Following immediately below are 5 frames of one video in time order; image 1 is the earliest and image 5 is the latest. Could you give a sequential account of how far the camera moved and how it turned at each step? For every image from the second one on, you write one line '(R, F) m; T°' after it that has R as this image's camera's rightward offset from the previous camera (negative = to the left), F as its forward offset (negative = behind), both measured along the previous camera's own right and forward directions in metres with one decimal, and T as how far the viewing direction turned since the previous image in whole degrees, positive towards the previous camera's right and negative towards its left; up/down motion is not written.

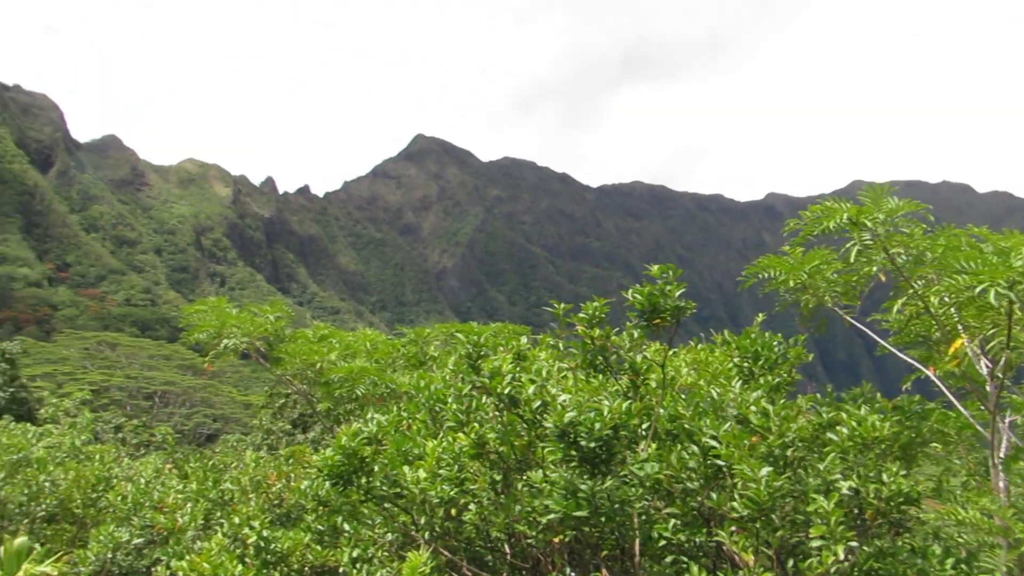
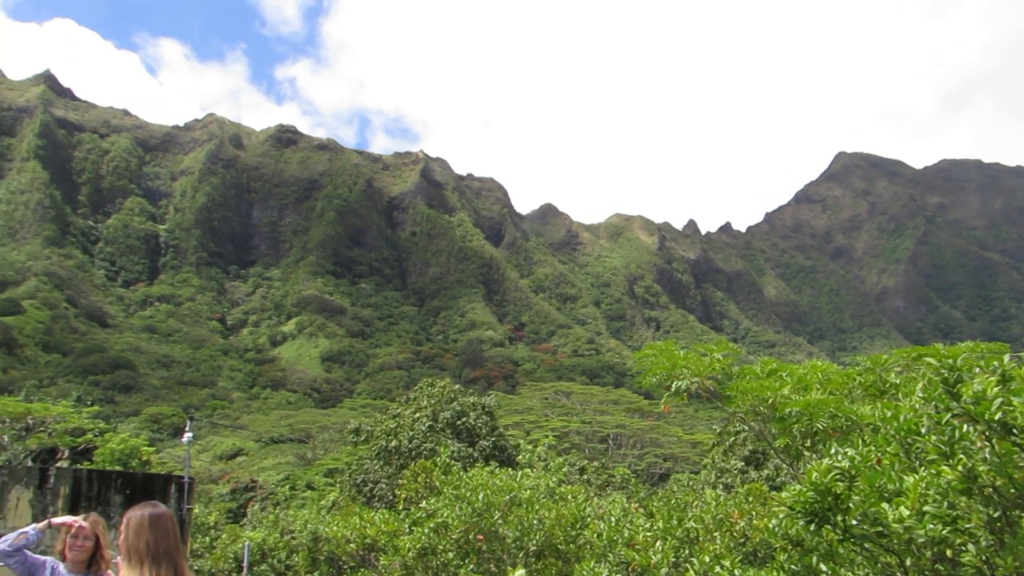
(-0.3, -0.2) m; -26°
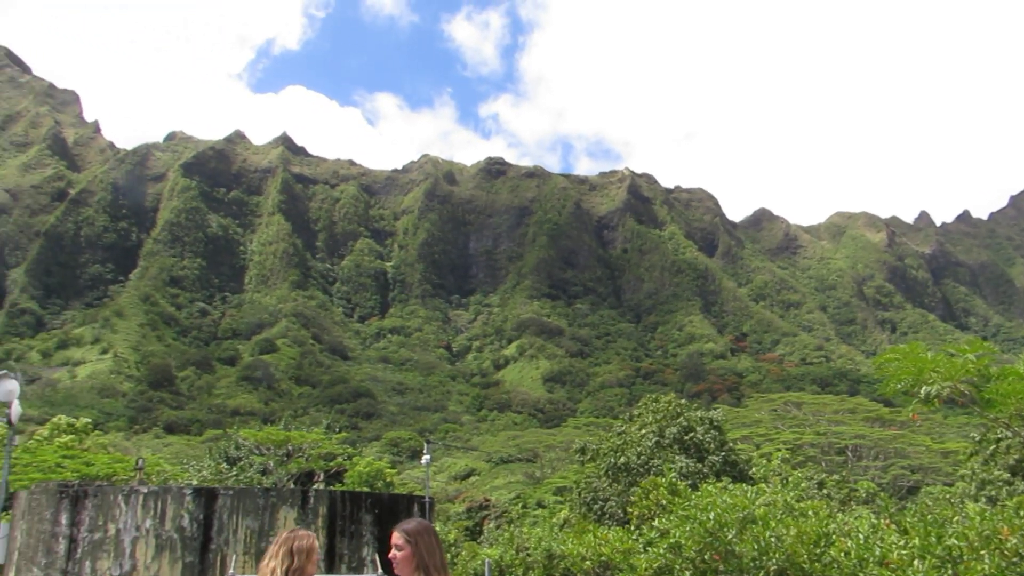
(-0.1, -0.1) m; -13°
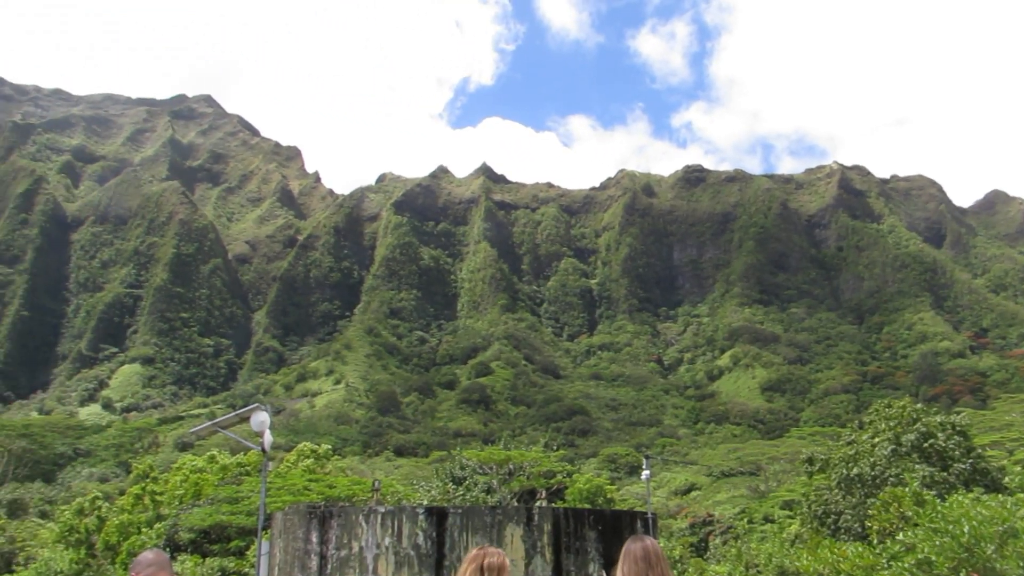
(-0.1, 0.0) m; -13°
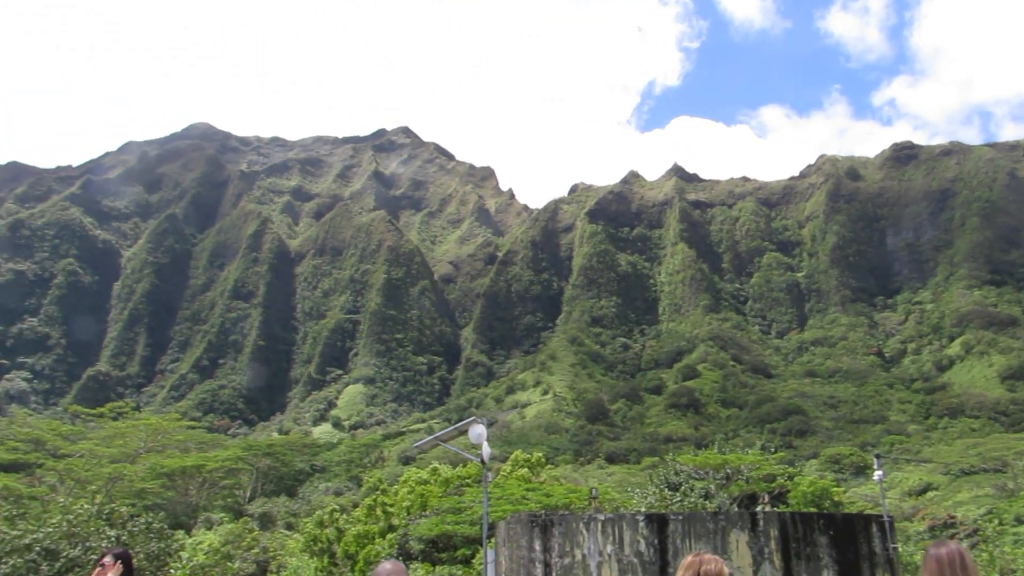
(-0.2, -0.1) m; -12°
